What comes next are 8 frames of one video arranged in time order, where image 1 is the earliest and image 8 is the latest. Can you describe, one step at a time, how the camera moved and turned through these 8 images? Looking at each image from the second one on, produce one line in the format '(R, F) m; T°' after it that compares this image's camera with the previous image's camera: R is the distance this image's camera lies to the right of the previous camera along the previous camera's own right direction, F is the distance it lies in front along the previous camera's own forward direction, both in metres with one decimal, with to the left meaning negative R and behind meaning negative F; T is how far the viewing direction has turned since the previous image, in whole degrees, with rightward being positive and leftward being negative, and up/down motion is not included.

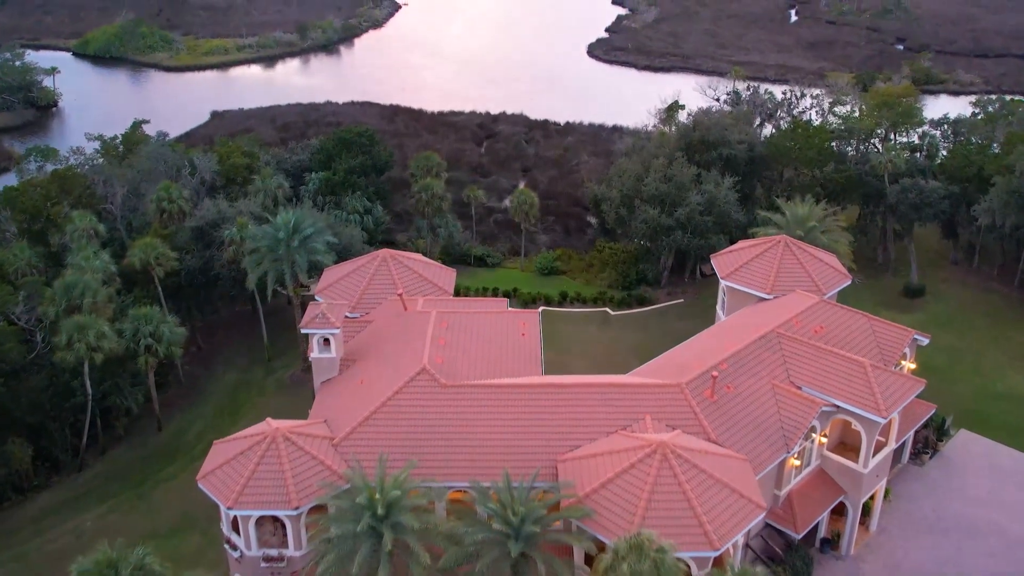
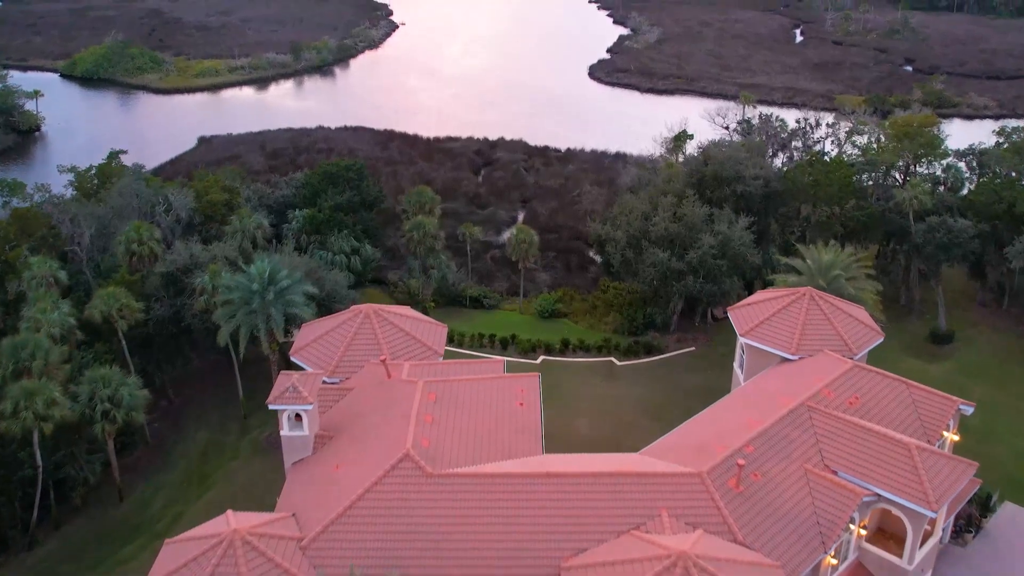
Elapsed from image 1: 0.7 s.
(+0.1, +1.9) m; 0°
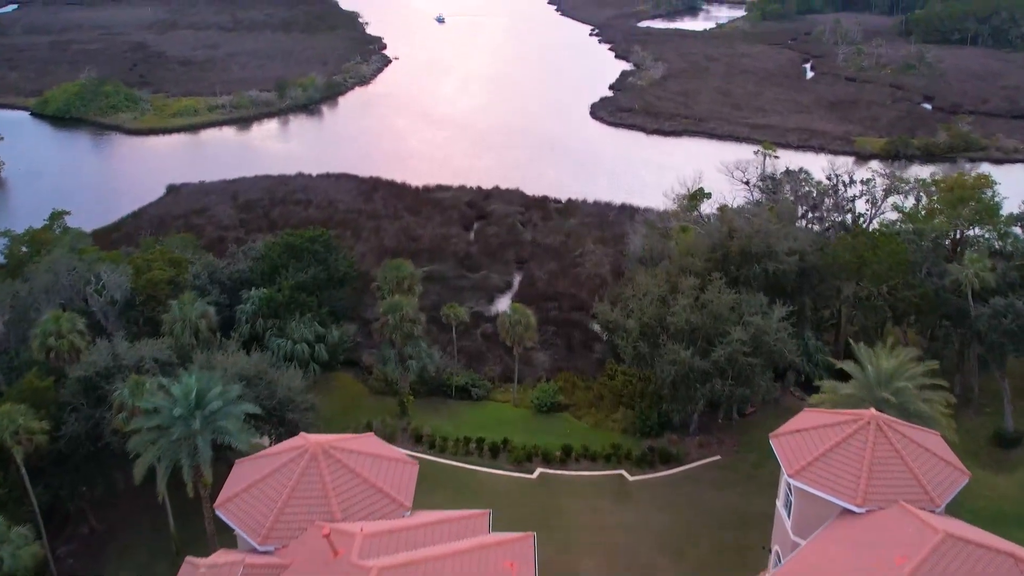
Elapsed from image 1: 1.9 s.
(+0.2, +3.8) m; 0°
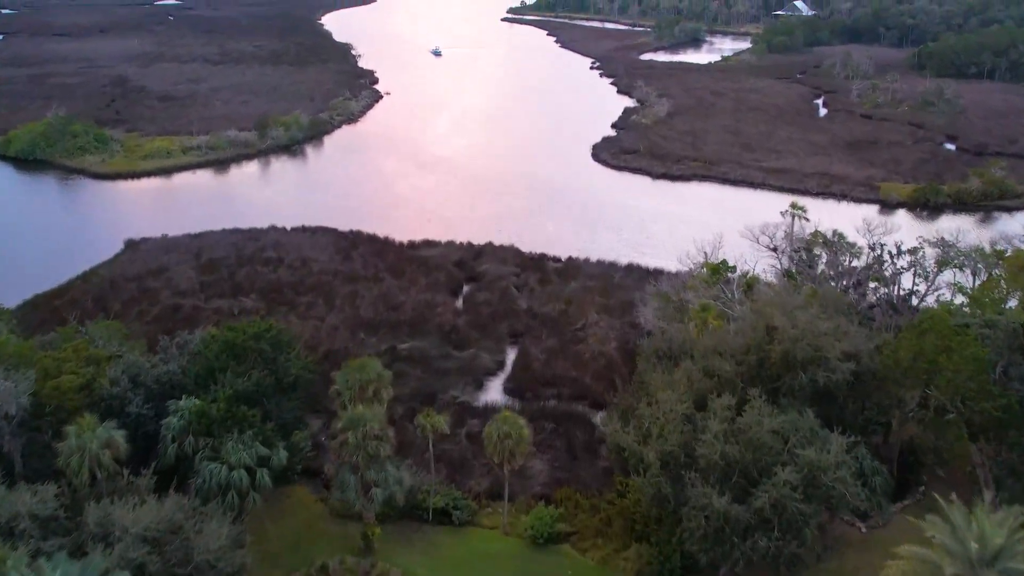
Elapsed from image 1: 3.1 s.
(+0.2, +4.1) m; 0°
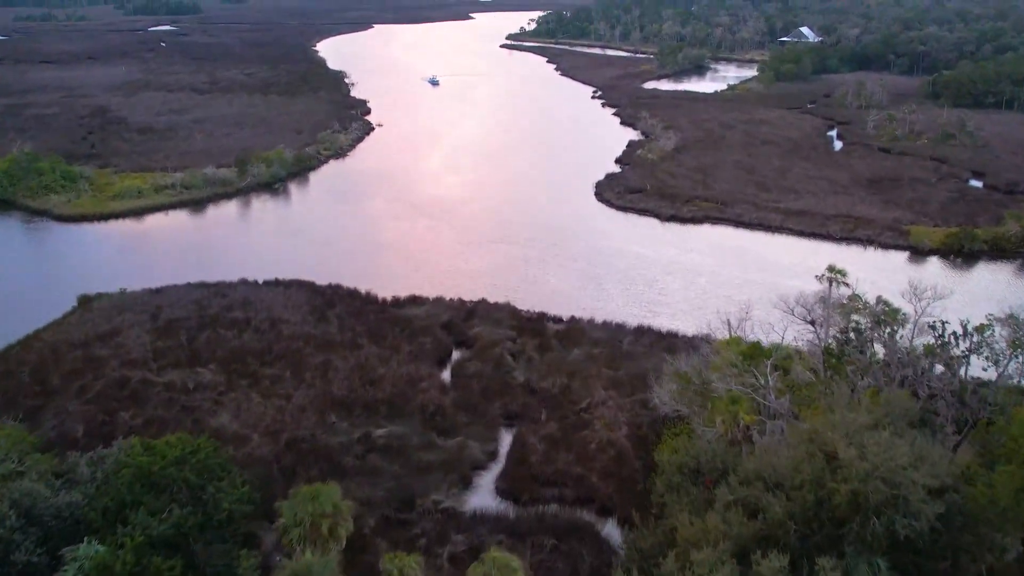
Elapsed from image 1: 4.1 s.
(+0.1, +3.9) m; 0°
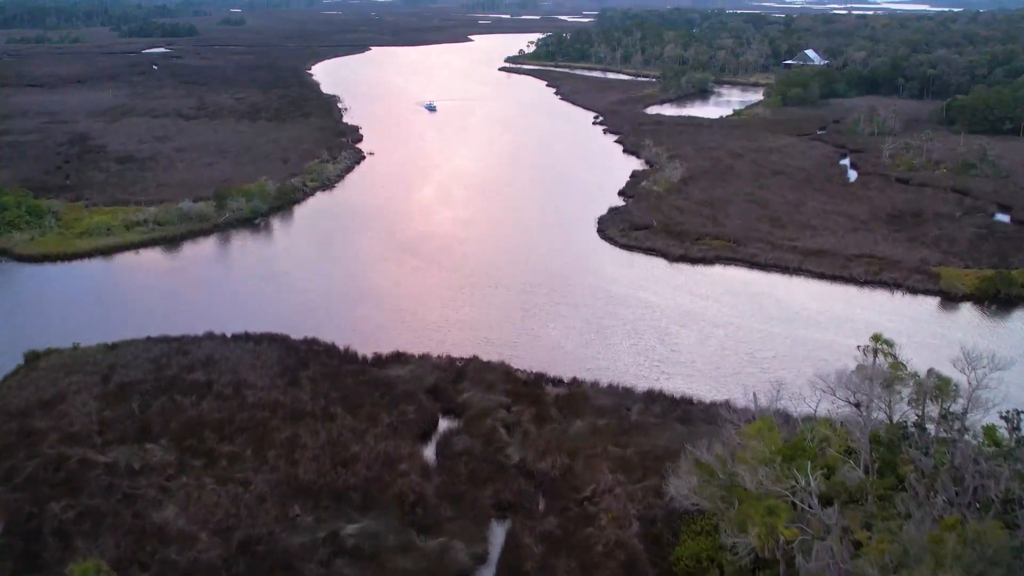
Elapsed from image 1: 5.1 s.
(+0.2, +3.5) m; 0°
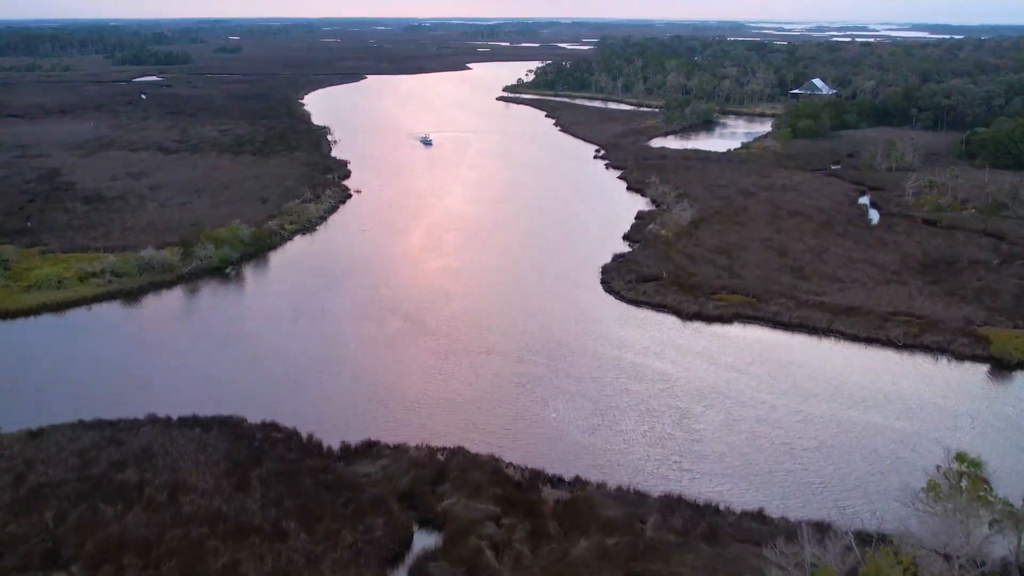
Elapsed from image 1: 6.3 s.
(+0.2, +4.5) m; 0°
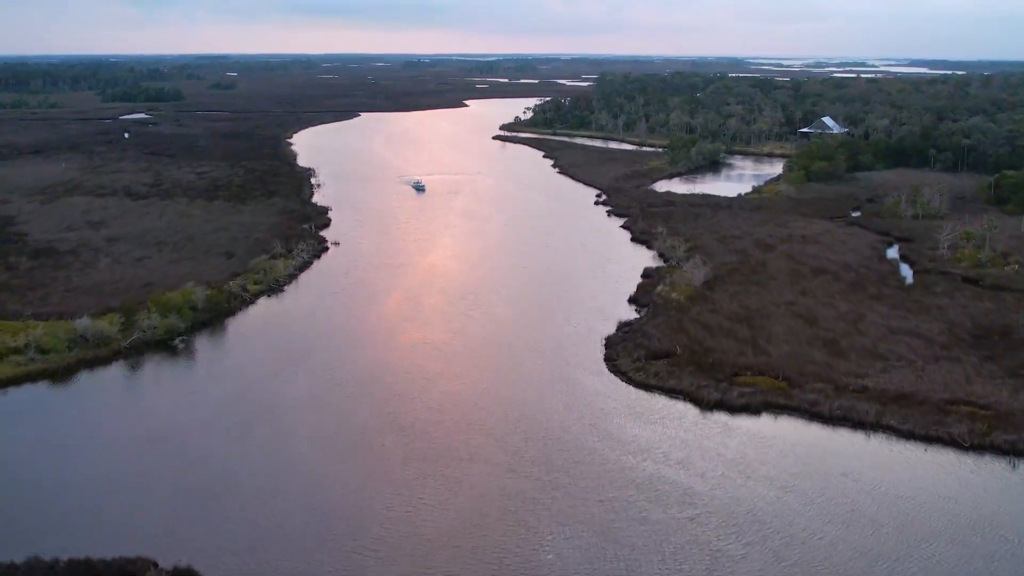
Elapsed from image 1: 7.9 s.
(+0.4, +6.0) m; 0°
